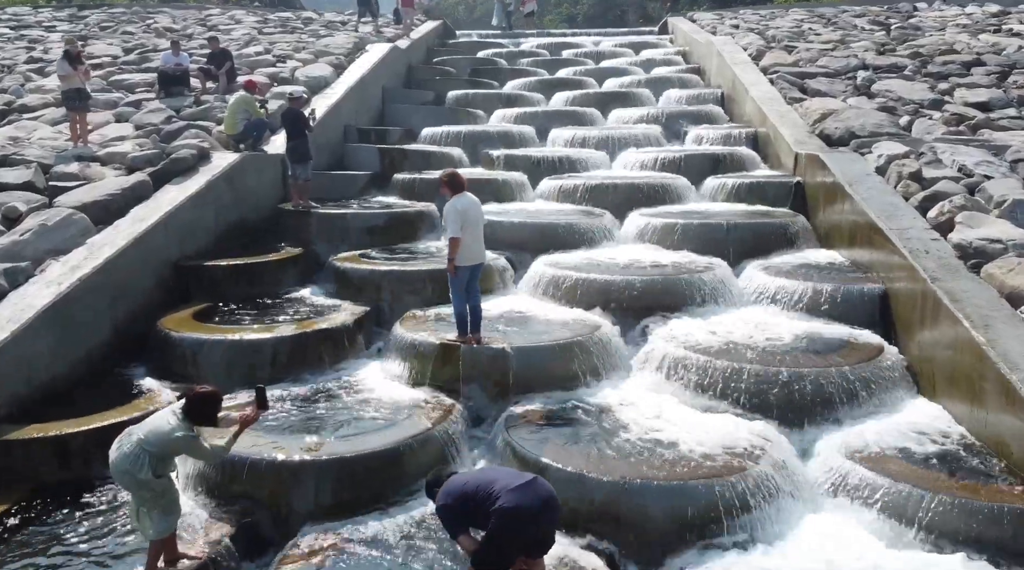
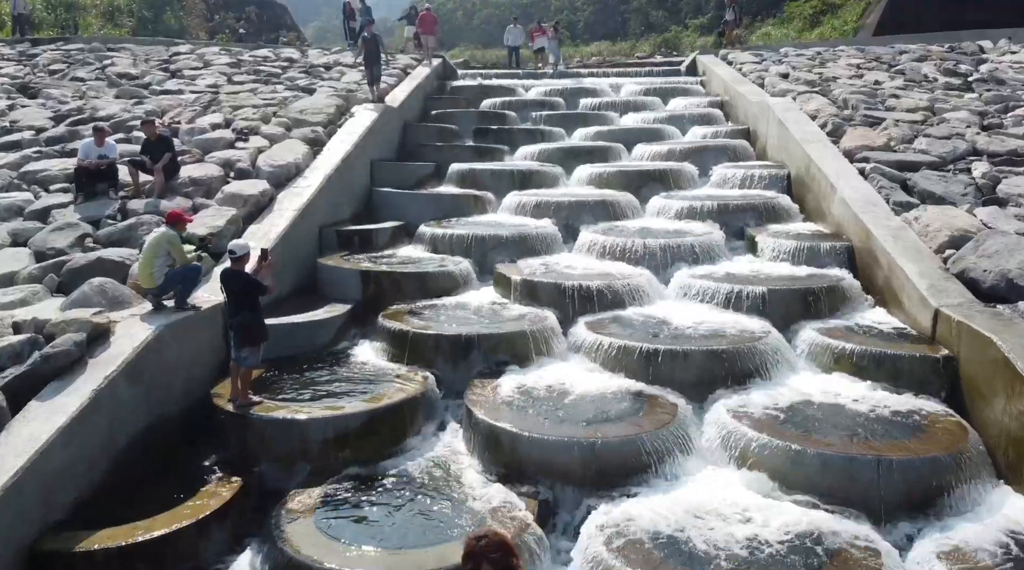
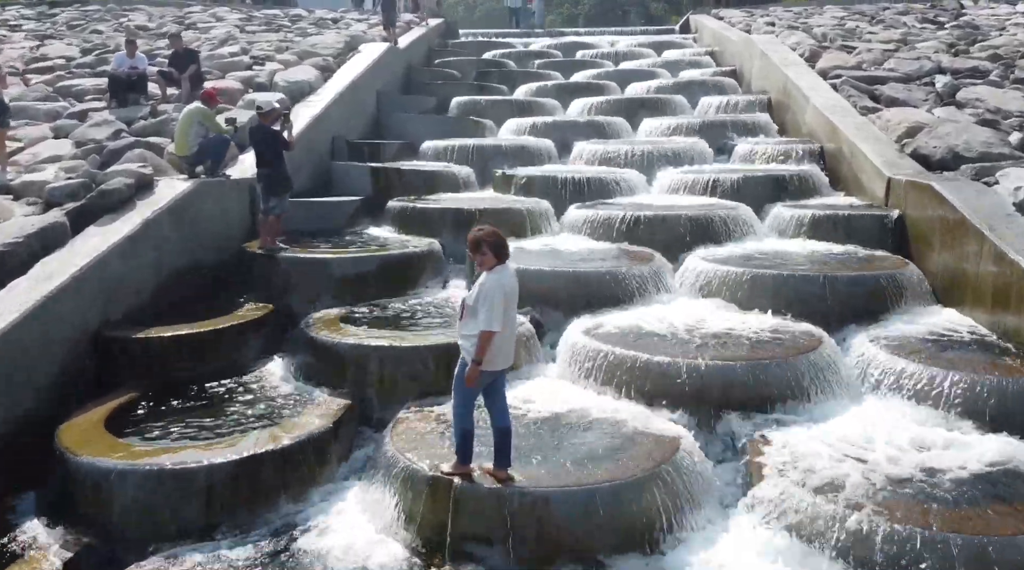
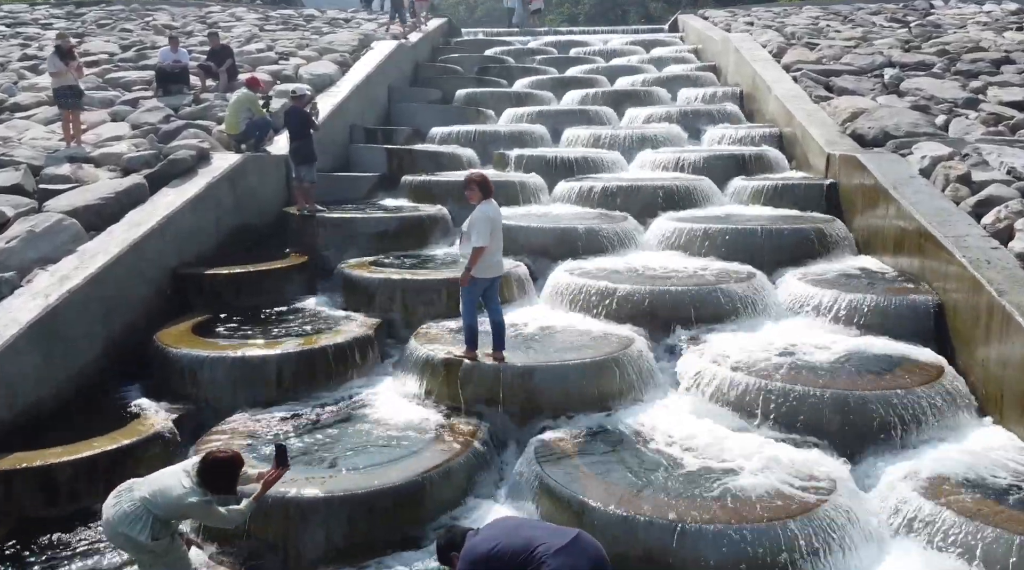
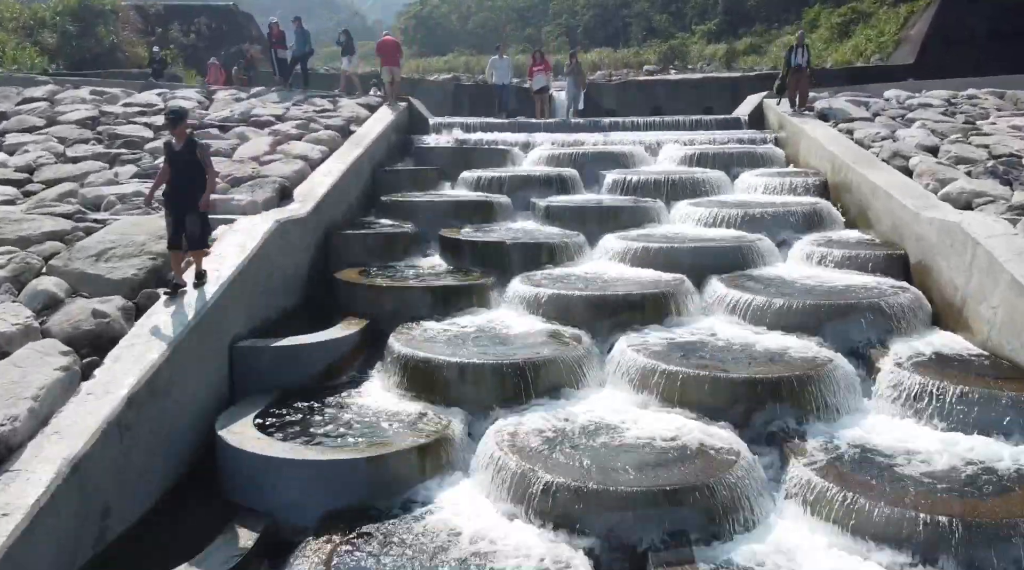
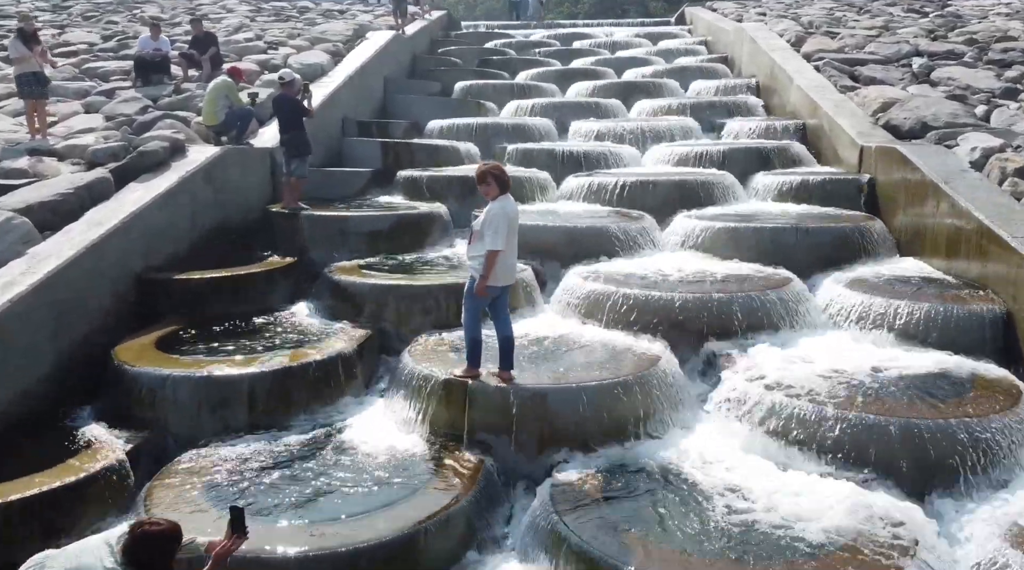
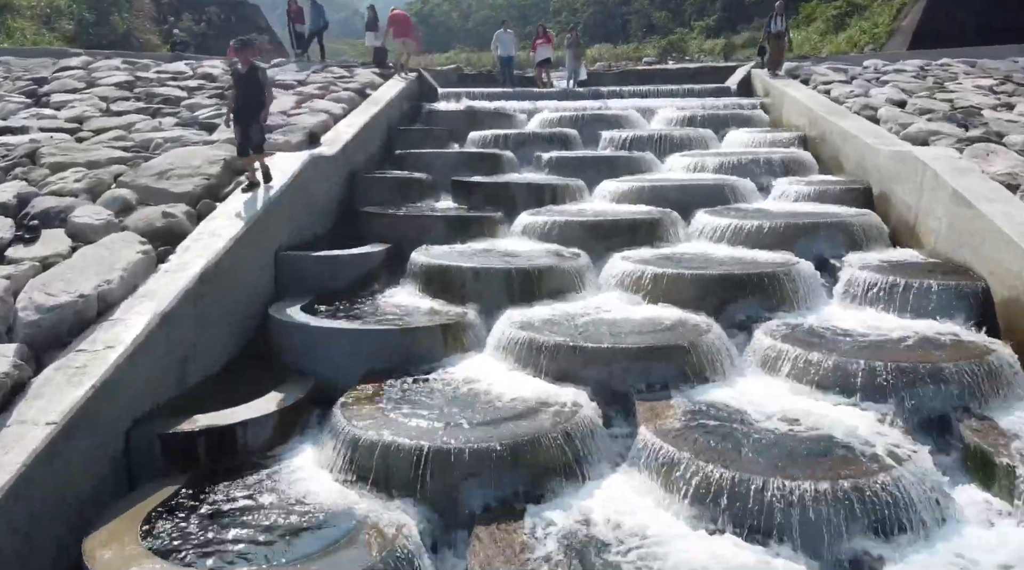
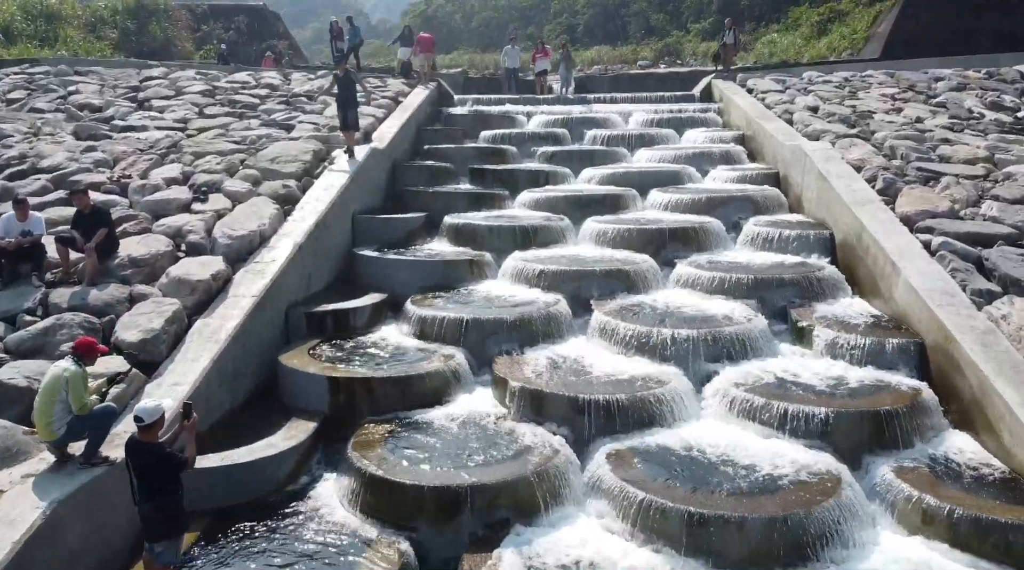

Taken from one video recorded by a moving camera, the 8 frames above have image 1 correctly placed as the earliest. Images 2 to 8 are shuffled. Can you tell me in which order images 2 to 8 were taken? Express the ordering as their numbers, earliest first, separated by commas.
4, 6, 3, 2, 8, 7, 5
